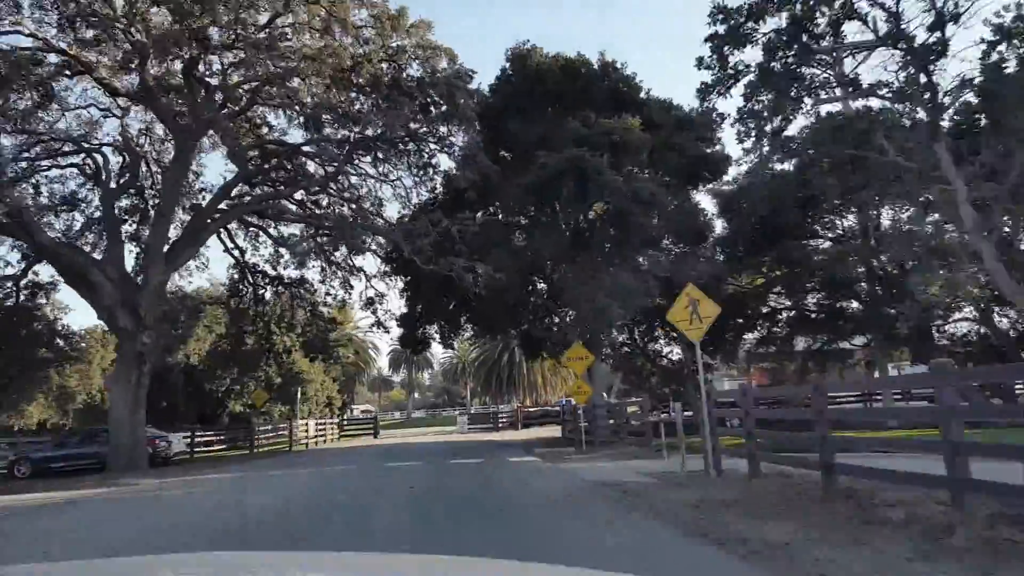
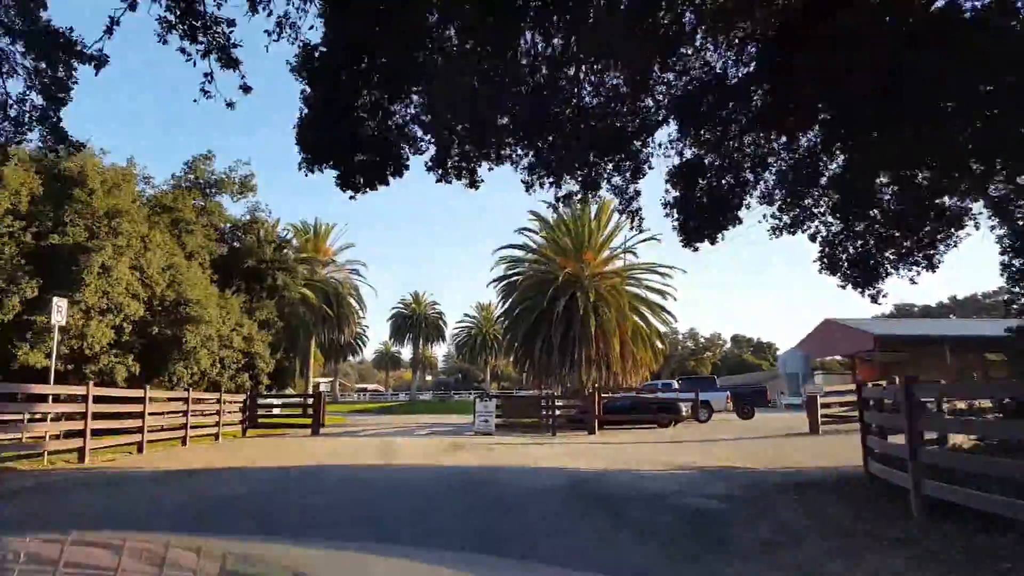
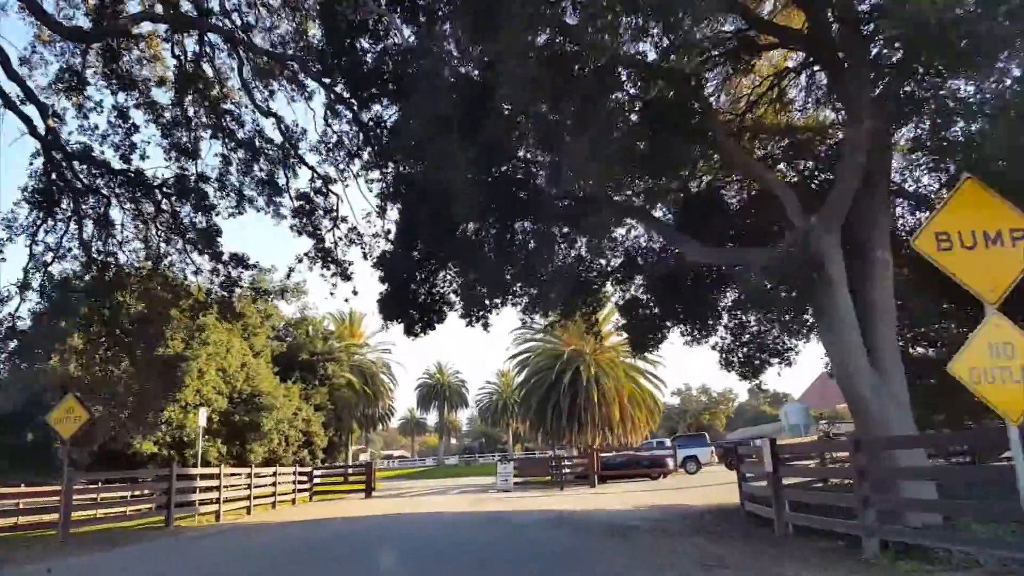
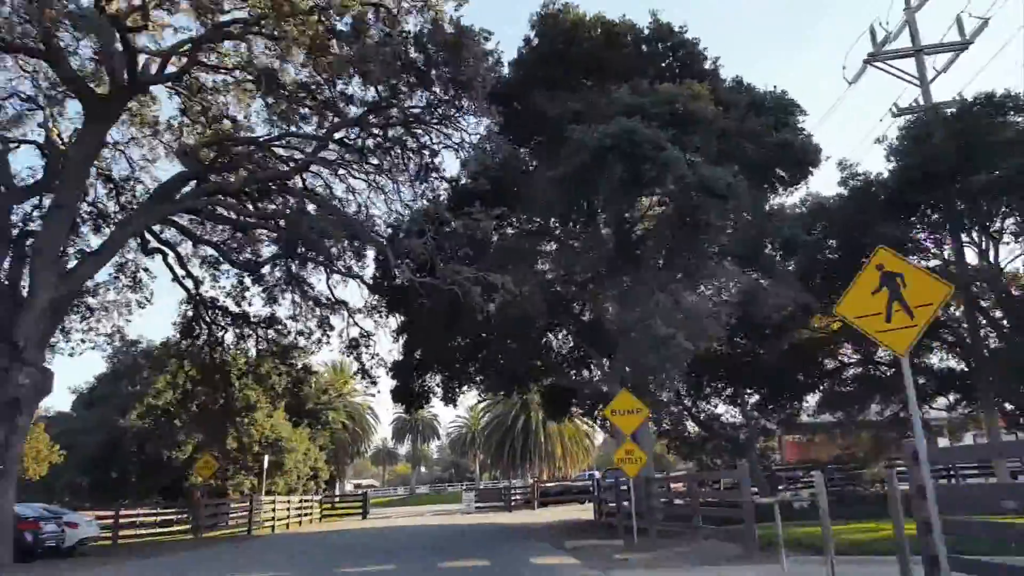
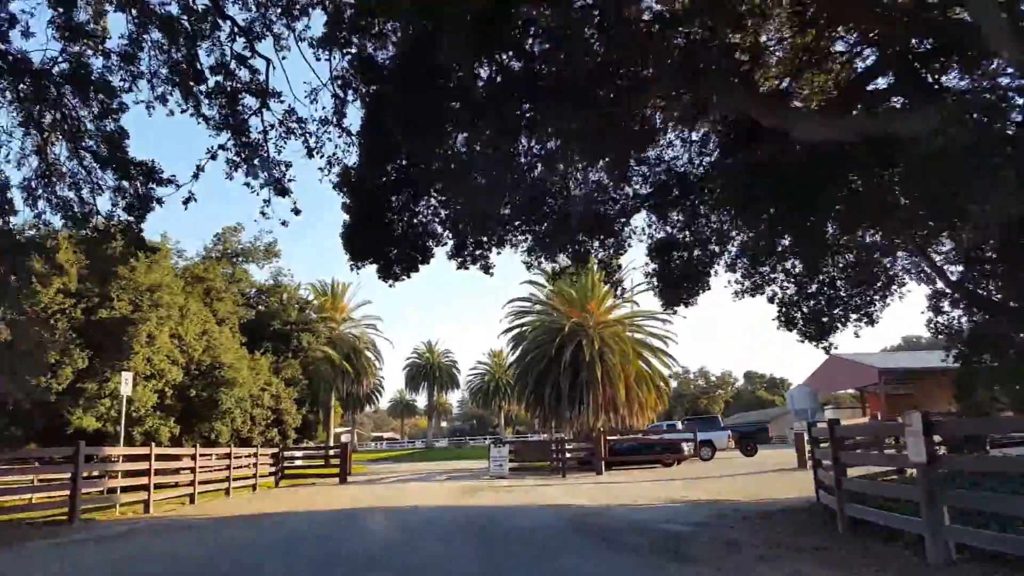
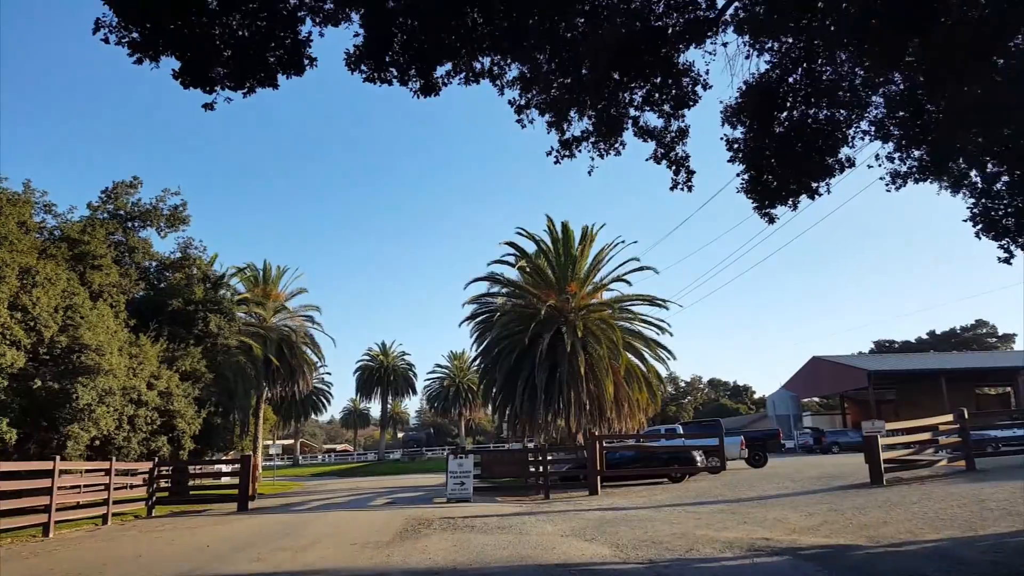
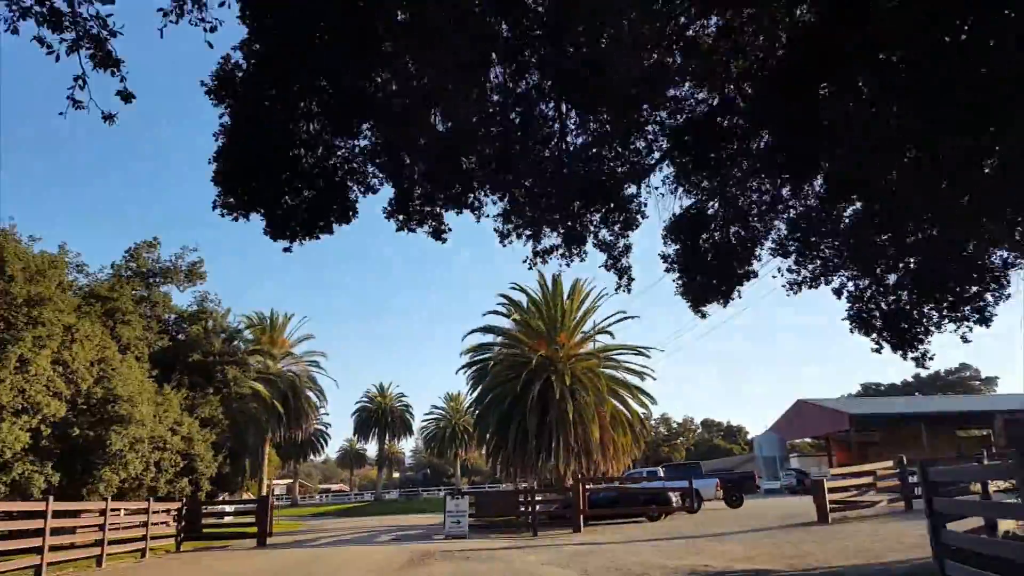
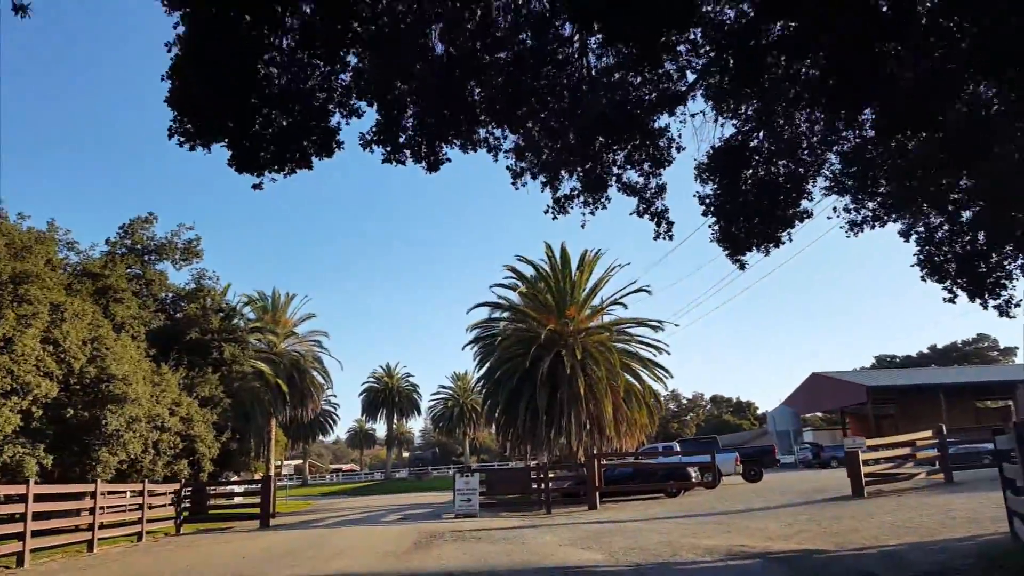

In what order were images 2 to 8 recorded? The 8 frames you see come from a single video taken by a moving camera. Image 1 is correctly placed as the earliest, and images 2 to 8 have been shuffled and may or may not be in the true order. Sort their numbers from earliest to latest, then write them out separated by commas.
4, 3, 5, 2, 7, 8, 6
